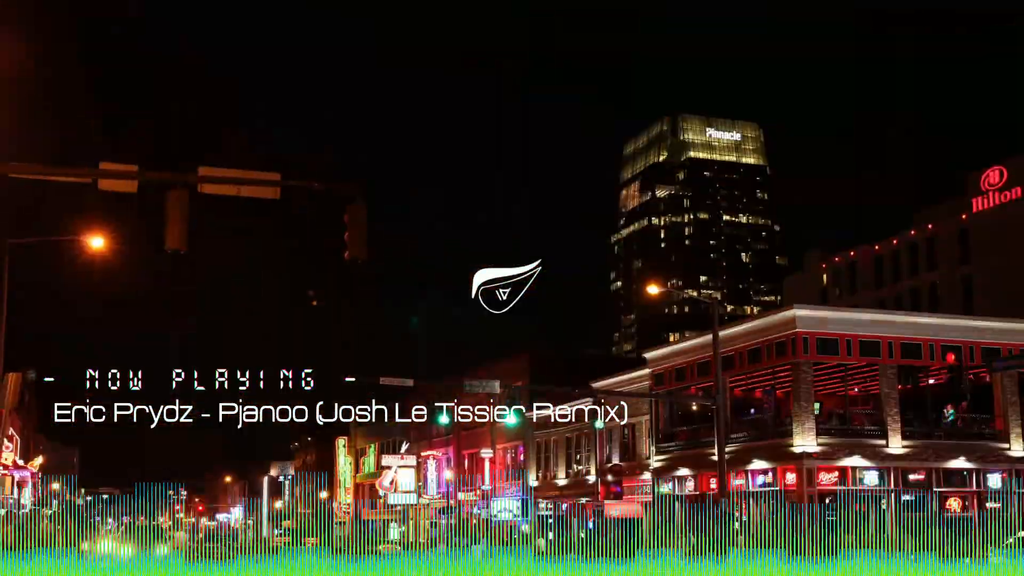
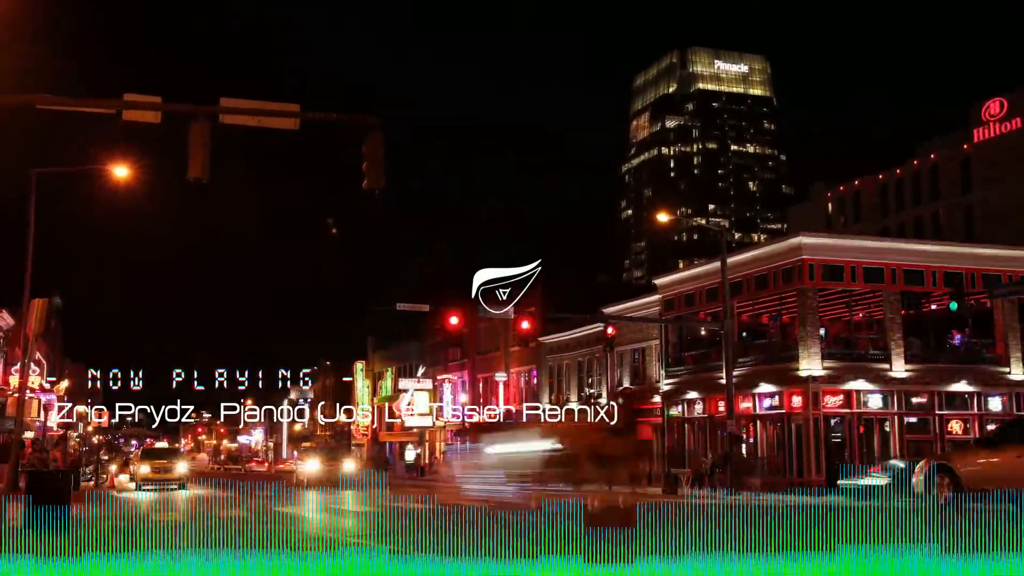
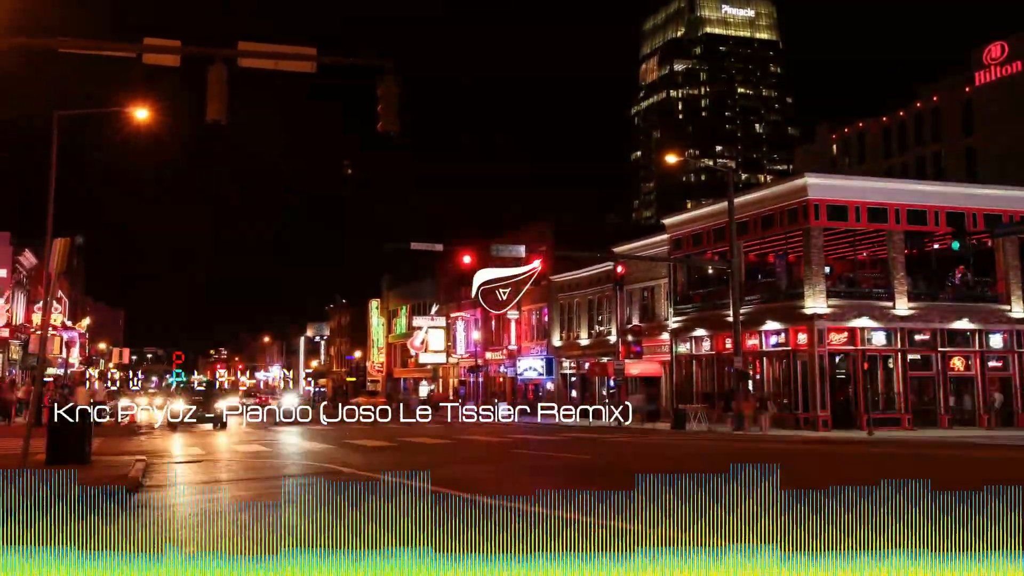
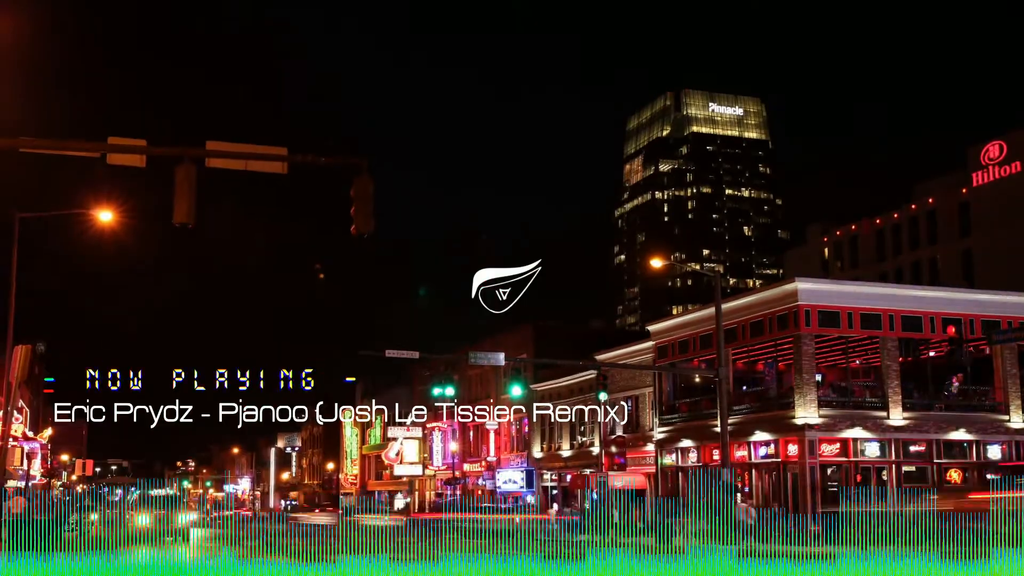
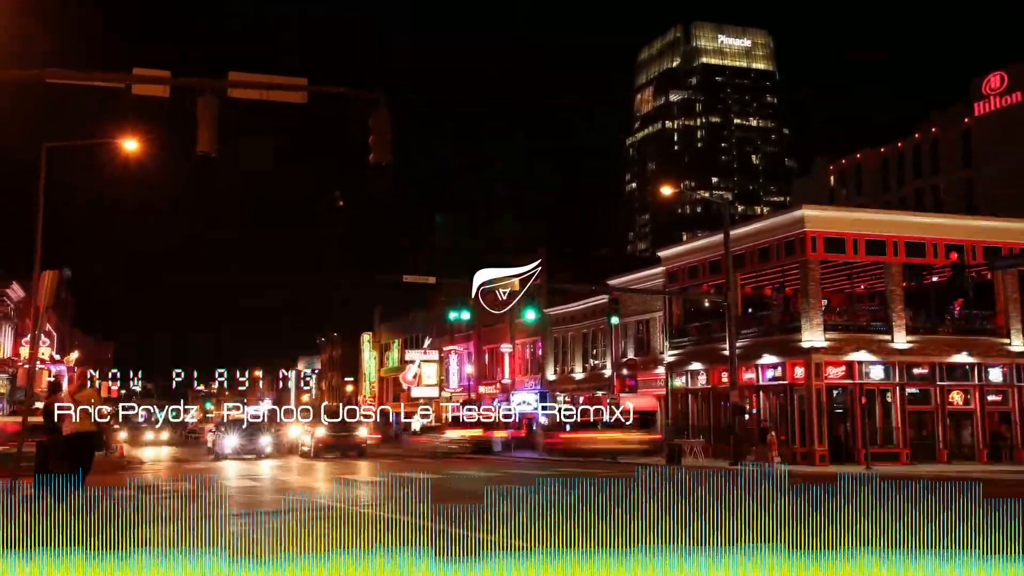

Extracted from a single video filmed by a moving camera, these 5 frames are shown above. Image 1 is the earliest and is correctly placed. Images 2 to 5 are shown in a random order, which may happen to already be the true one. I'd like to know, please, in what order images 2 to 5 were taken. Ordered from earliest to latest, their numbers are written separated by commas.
4, 2, 5, 3
